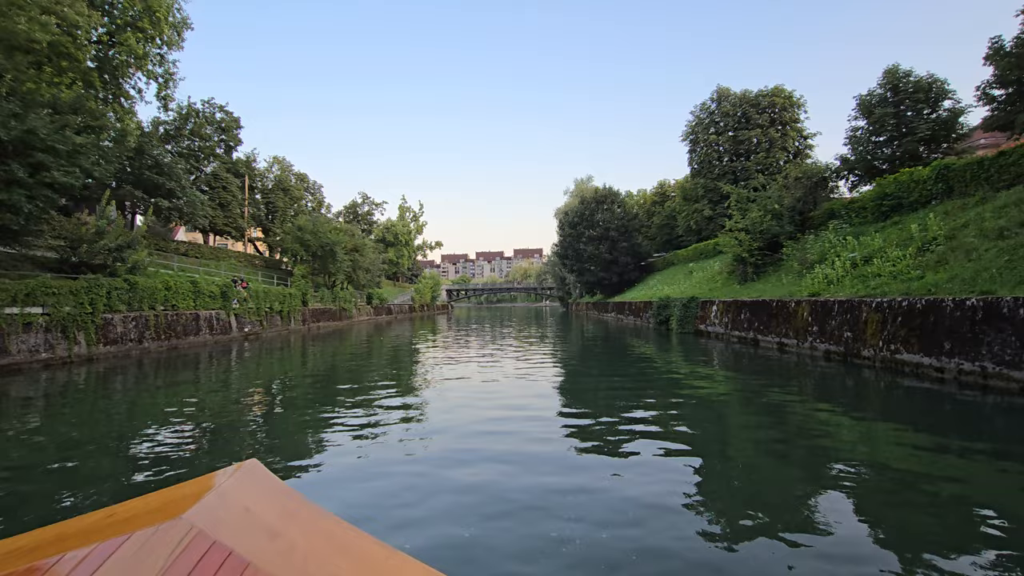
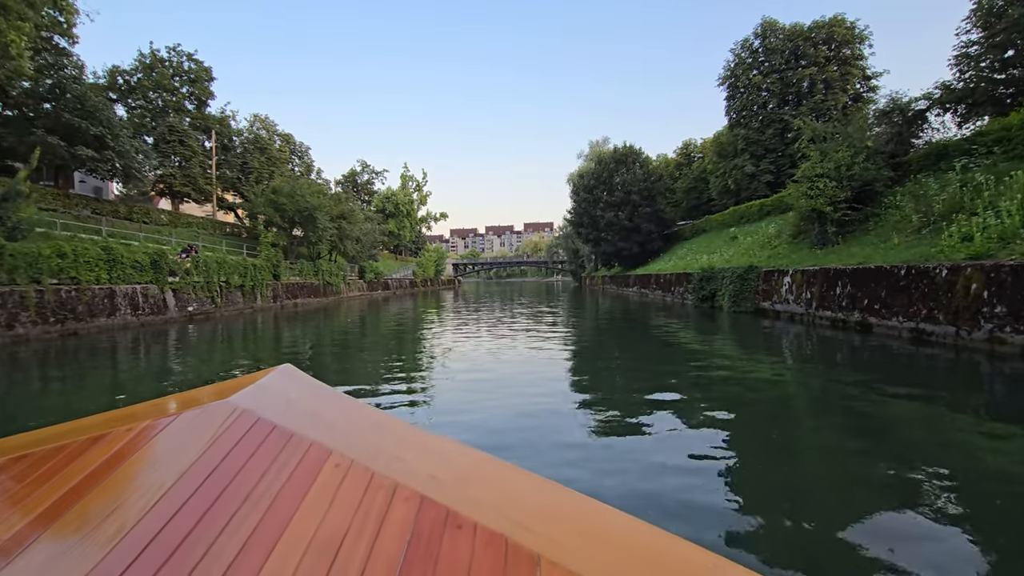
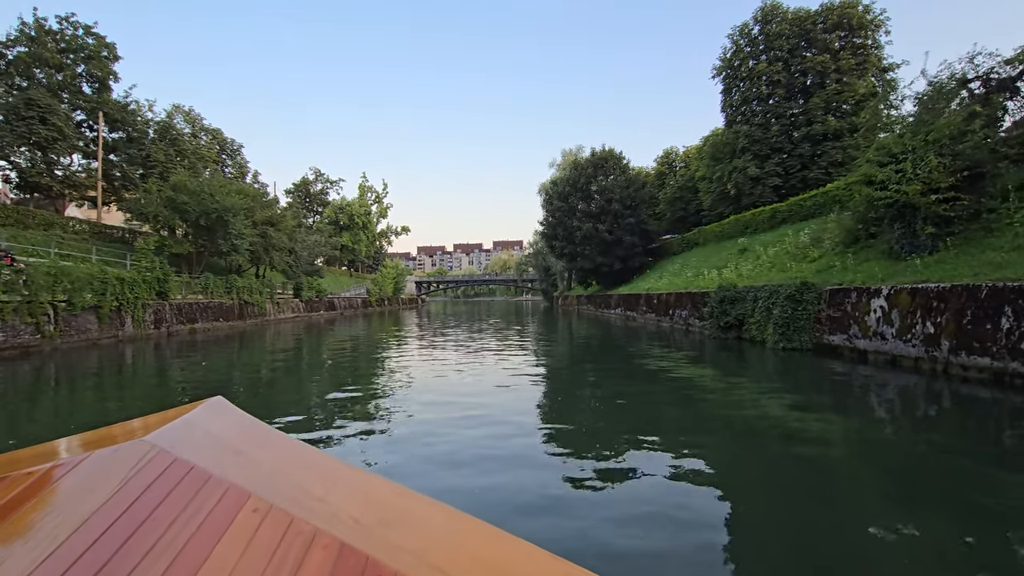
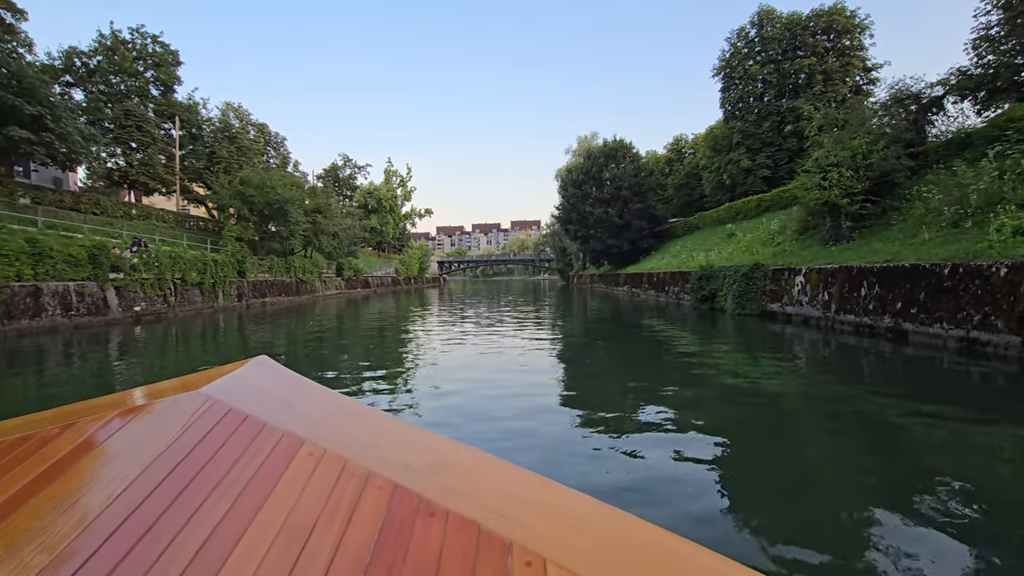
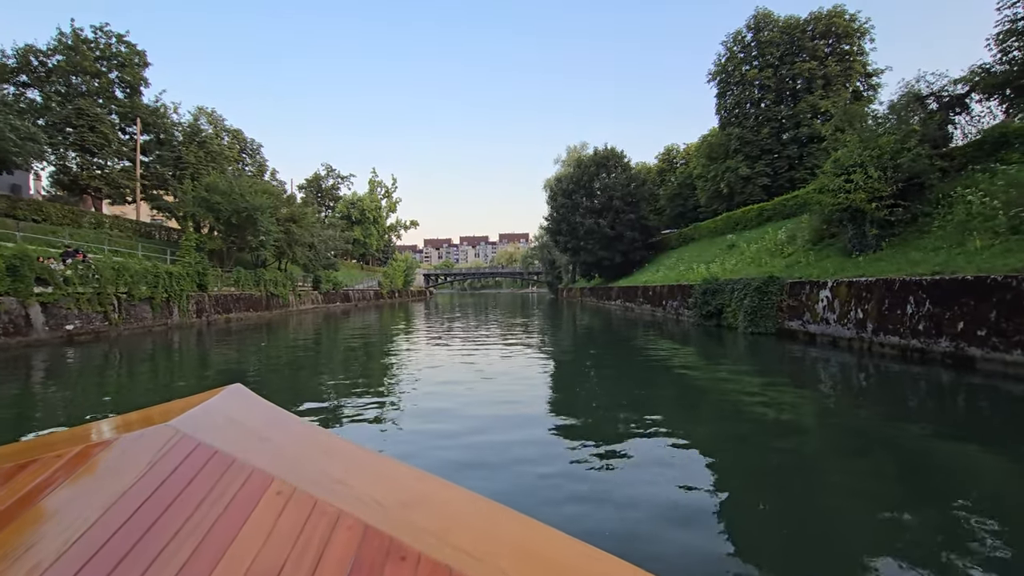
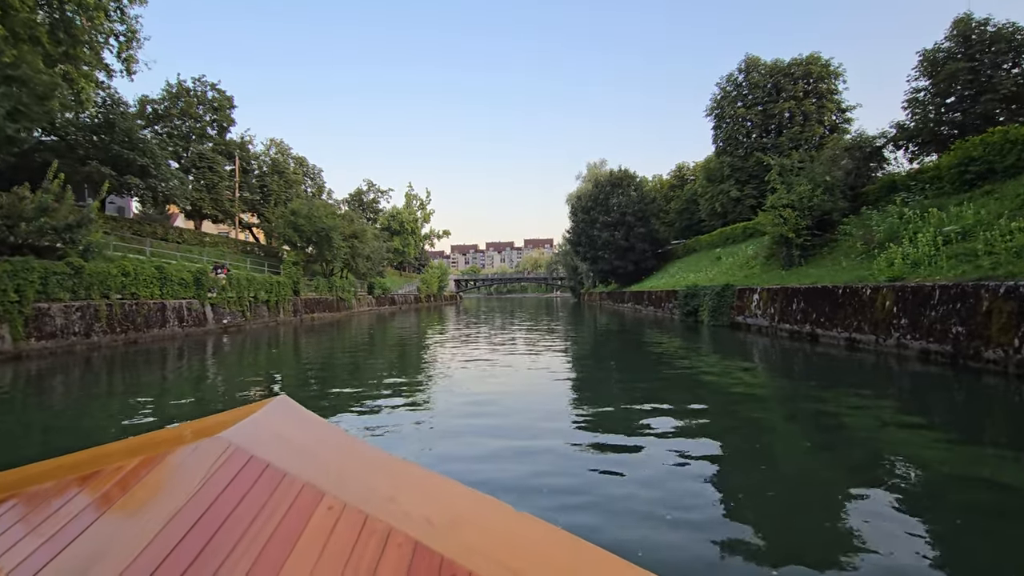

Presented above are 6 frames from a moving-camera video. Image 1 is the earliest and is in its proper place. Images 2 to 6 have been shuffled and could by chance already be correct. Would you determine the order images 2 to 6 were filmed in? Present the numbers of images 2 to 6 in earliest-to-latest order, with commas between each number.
6, 2, 4, 5, 3
